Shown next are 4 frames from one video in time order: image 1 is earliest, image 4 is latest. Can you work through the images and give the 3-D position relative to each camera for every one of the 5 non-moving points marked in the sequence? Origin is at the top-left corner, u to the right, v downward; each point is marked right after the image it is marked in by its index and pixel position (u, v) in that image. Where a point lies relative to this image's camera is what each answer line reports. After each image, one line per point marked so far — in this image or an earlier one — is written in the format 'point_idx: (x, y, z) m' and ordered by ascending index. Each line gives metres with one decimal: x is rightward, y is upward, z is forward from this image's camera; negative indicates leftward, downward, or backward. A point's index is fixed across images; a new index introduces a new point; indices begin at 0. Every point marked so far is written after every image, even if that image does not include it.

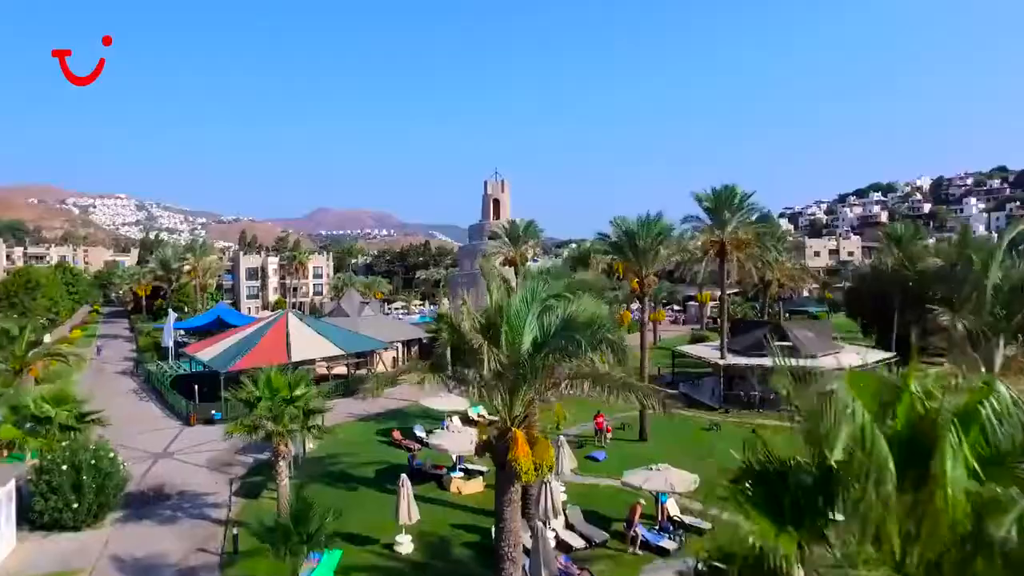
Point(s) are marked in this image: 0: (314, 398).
0: (-4.8, -2.7, +15.9) m
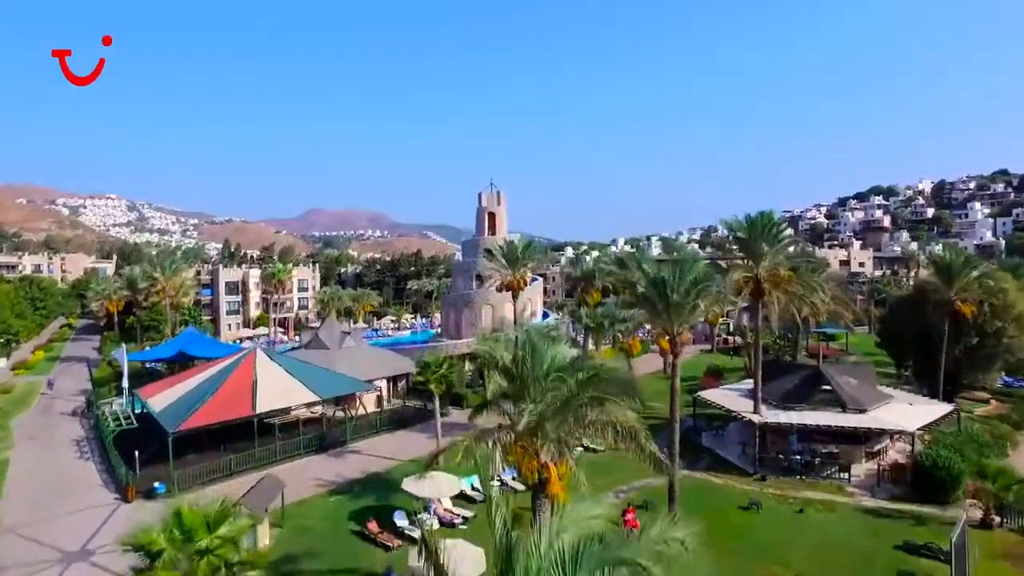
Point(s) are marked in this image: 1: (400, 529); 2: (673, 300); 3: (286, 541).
0: (-4.7, -4.4, +11.6) m
1: (-3.3, -7.2, +19.3) m
2: (+4.5, -0.3, +18.1) m
3: (-6.7, -7.4, +19.3) m
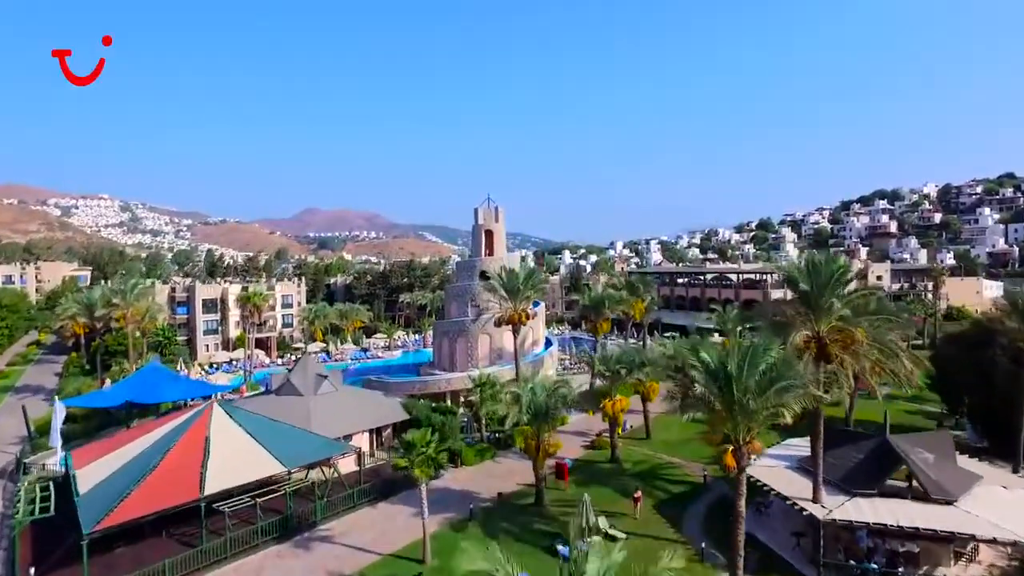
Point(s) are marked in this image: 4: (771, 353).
0: (-4.5, -6.3, +6.5) m
1: (-3.2, -9.1, +14.3) m
2: (+4.6, -2.3, +13.1) m
3: (-6.6, -9.4, +14.3) m
4: (+5.4, -1.3, +13.4) m
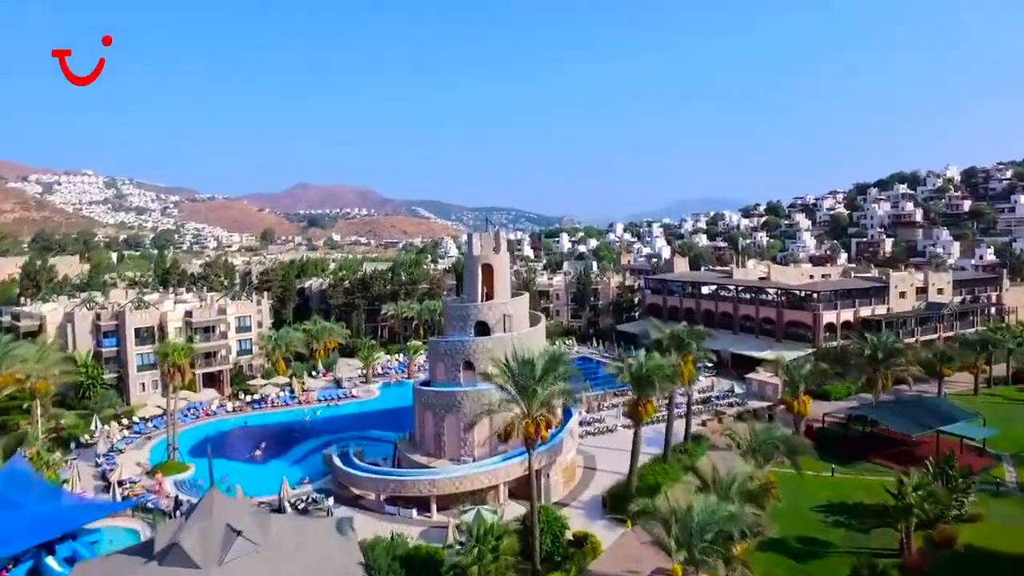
0: (-3.7, -11.0, -5.6) m
1: (-2.5, -13.5, +2.2) m
2: (+5.4, -6.7, +0.8) m
3: (-5.8, -13.7, +2.2) m
4: (+6.1, -5.7, +1.2) m
